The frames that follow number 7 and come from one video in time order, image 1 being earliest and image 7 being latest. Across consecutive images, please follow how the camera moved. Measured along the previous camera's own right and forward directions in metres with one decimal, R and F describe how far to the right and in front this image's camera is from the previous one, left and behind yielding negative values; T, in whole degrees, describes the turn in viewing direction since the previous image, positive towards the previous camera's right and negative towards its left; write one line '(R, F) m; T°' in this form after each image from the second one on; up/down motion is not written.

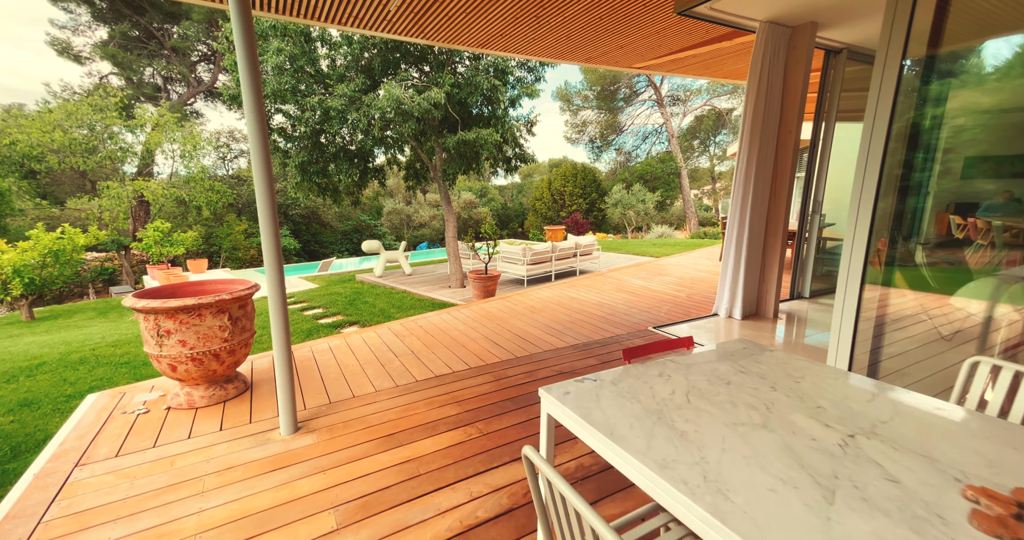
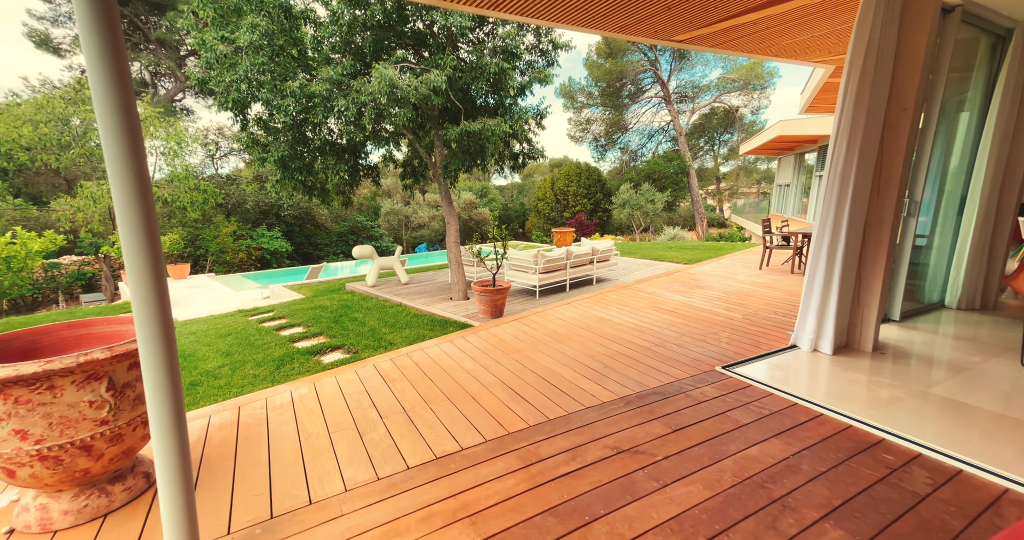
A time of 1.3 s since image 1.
(-0.2, +1.0) m; 0°
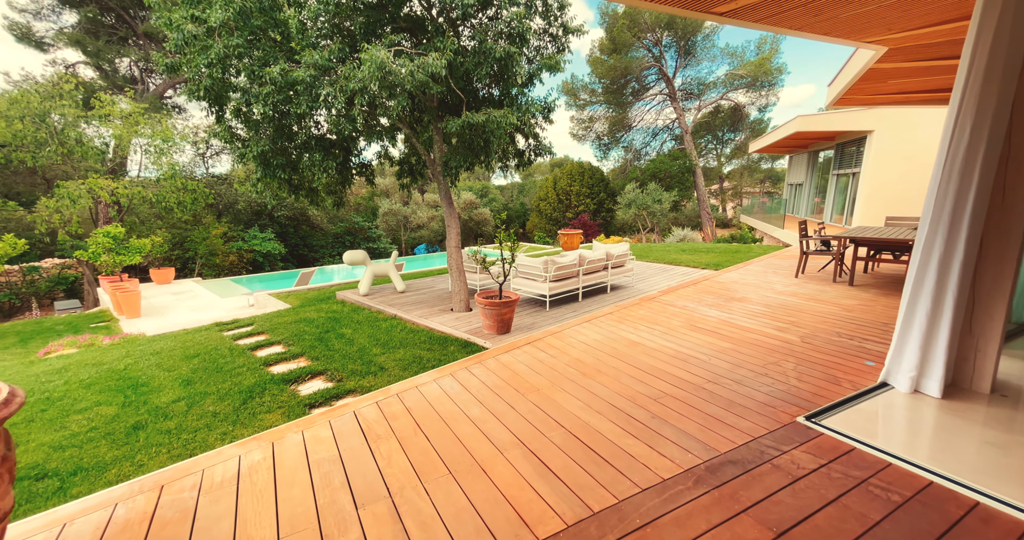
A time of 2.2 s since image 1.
(-0.1, +0.7) m; 0°
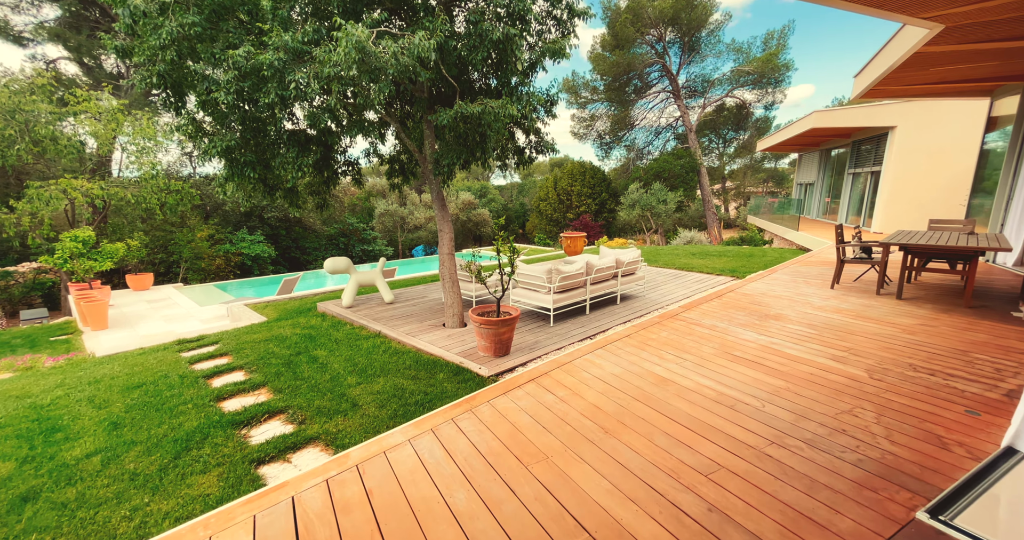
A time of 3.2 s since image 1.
(0.0, +0.7) m; 0°
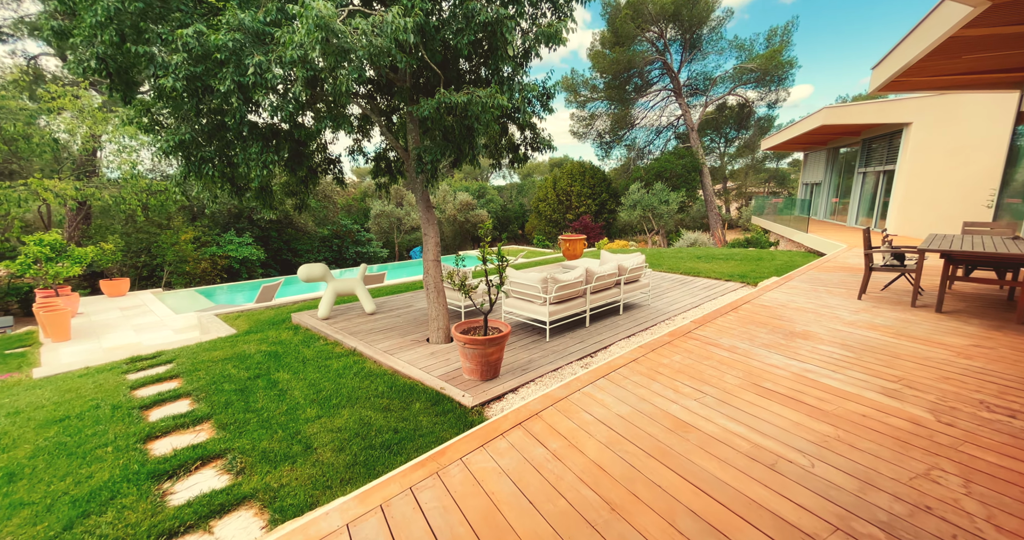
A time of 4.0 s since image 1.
(+0.1, +0.6) m; 0°
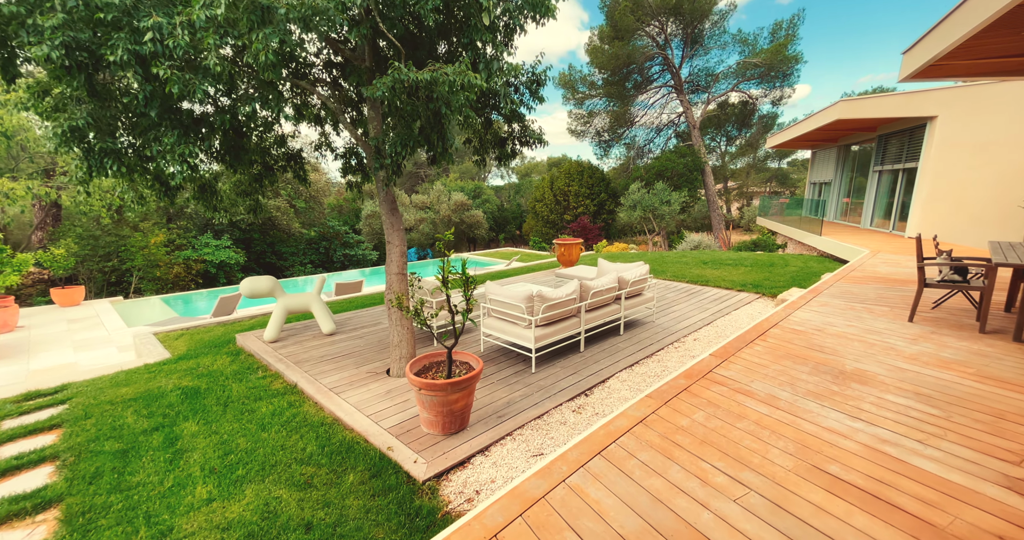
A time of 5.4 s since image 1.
(+0.2, +0.9) m; 0°
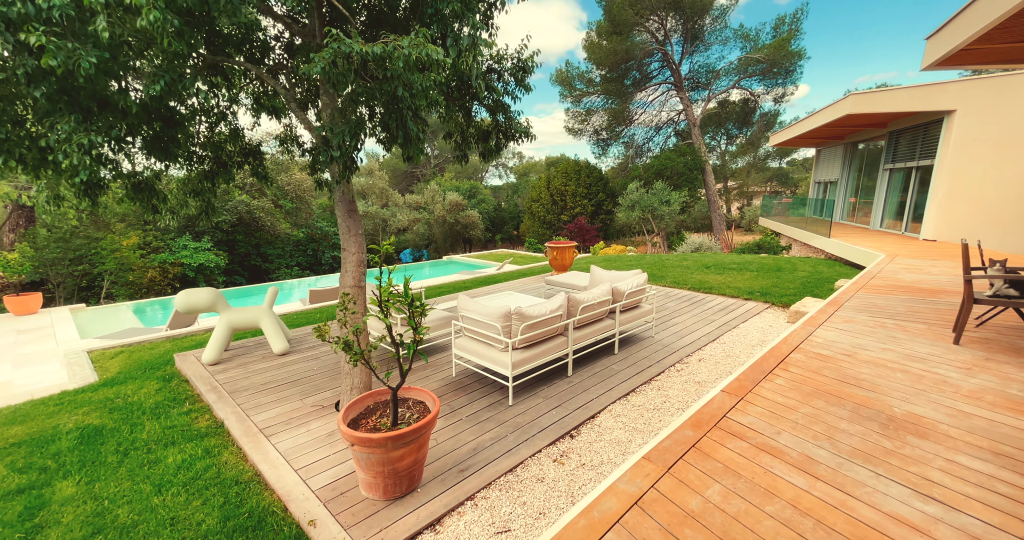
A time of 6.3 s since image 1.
(+0.2, +0.7) m; 0°
